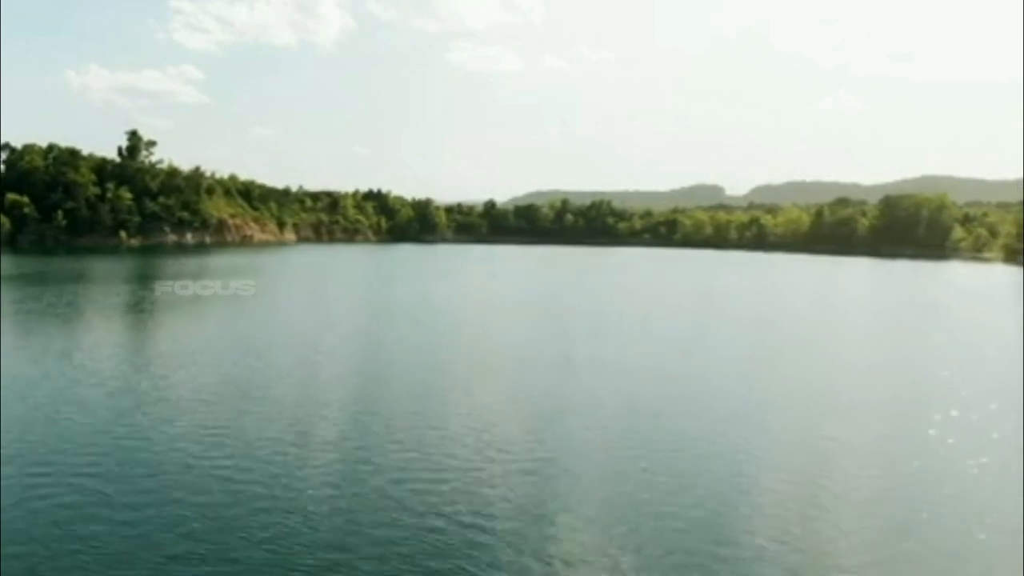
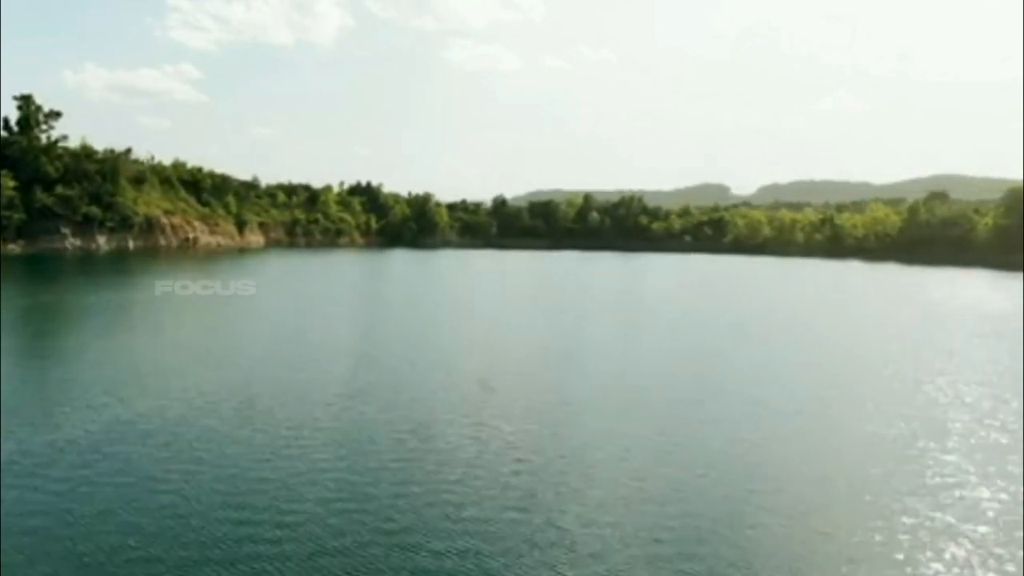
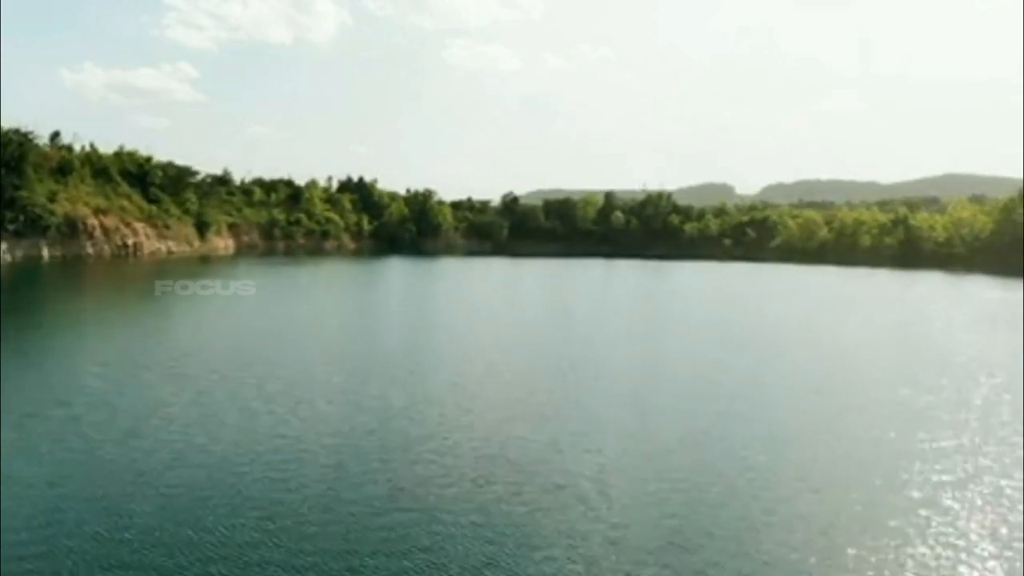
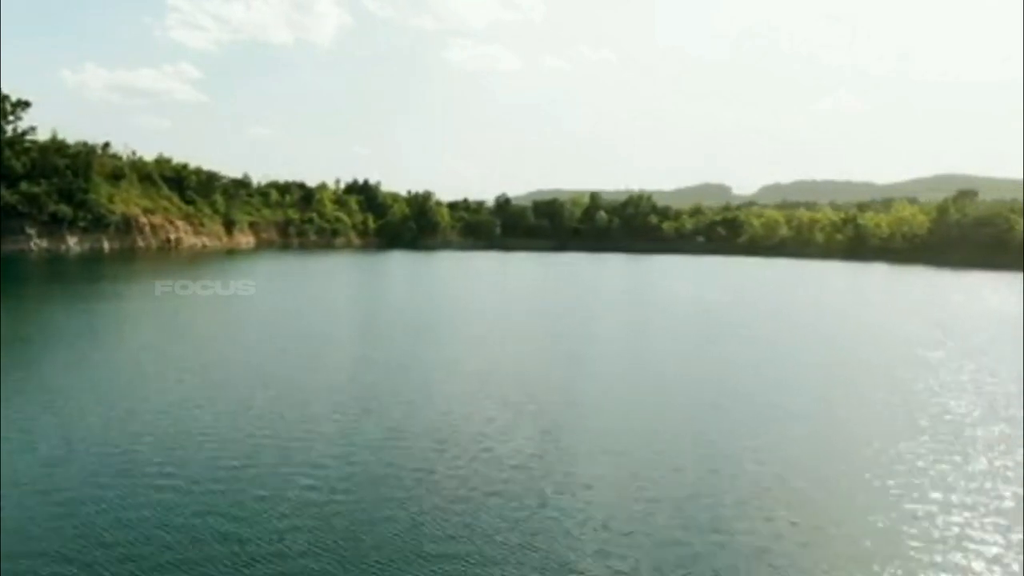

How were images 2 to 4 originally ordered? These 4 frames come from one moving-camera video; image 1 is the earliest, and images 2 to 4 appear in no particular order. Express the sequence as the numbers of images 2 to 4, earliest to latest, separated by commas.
2, 4, 3
